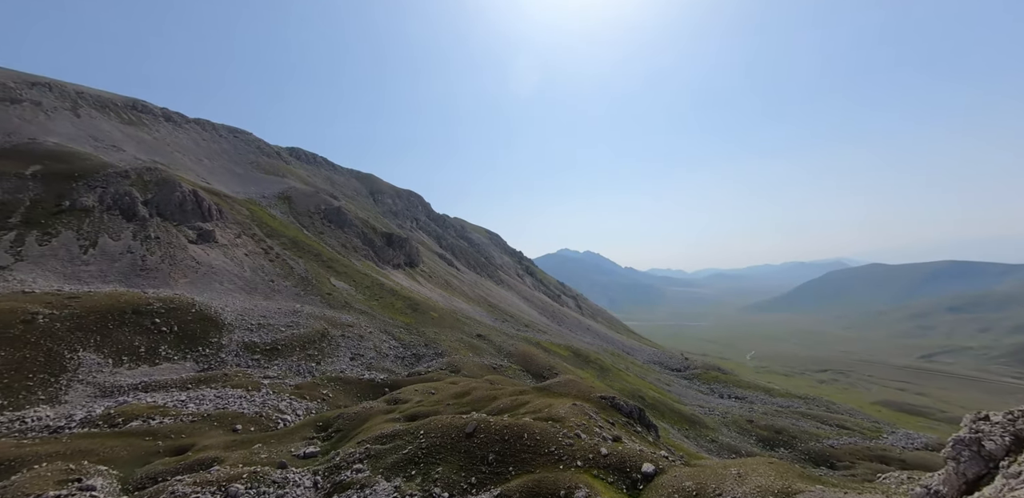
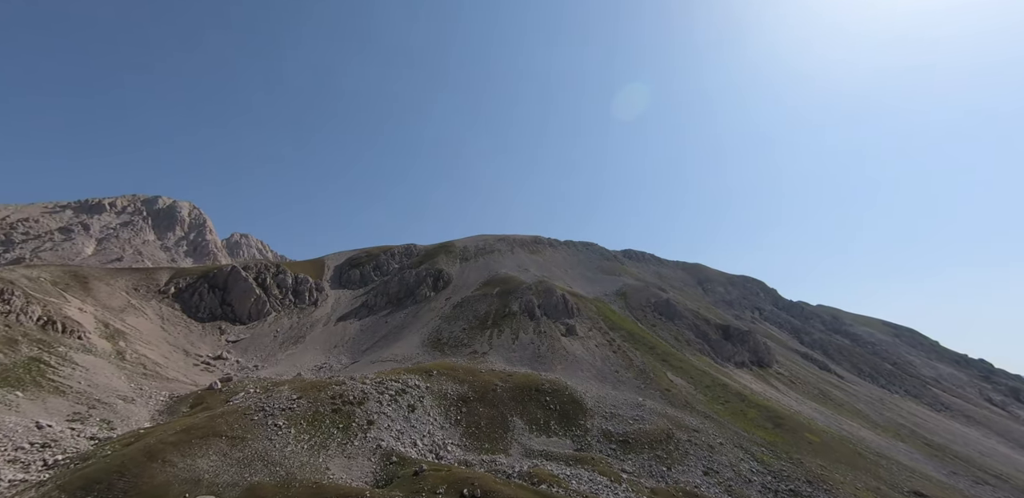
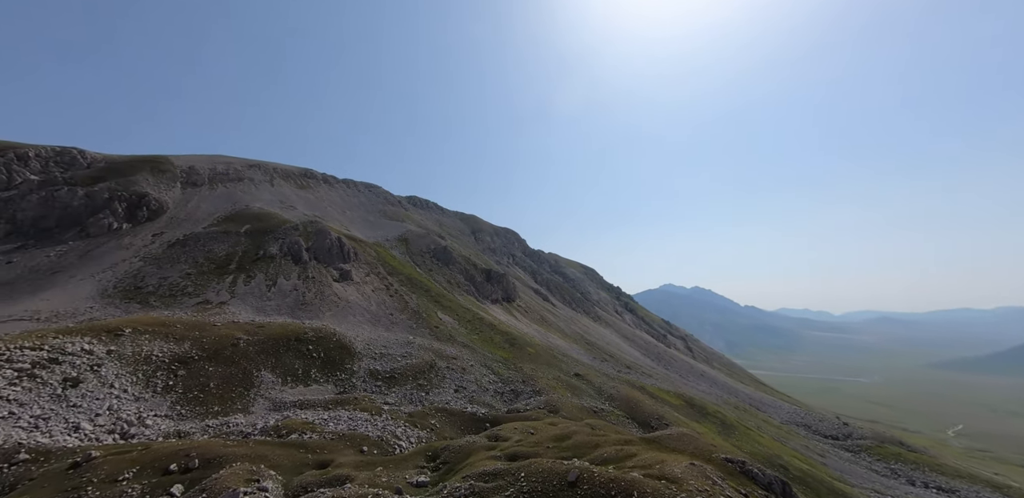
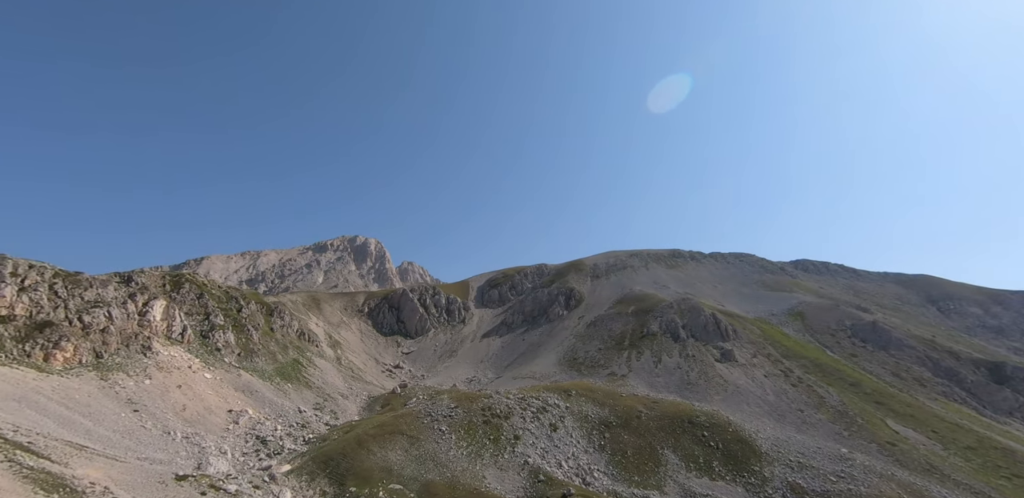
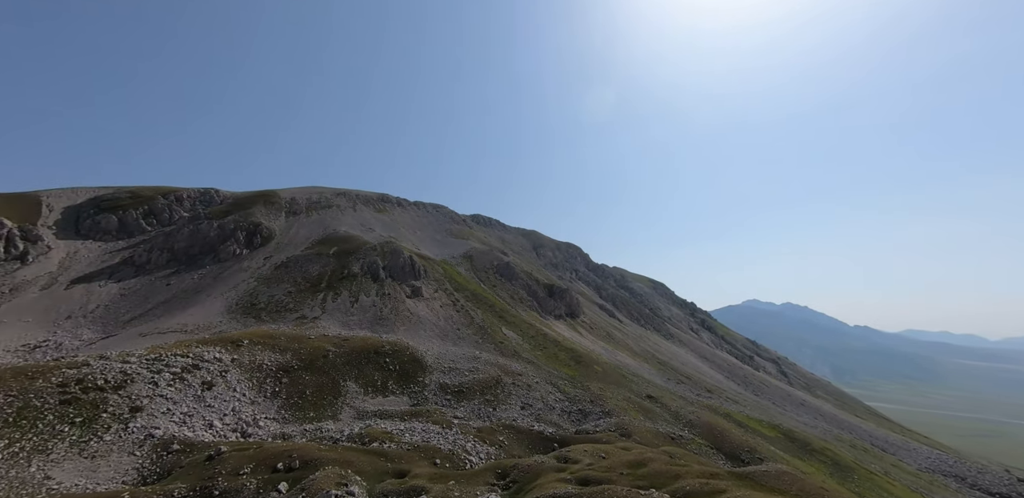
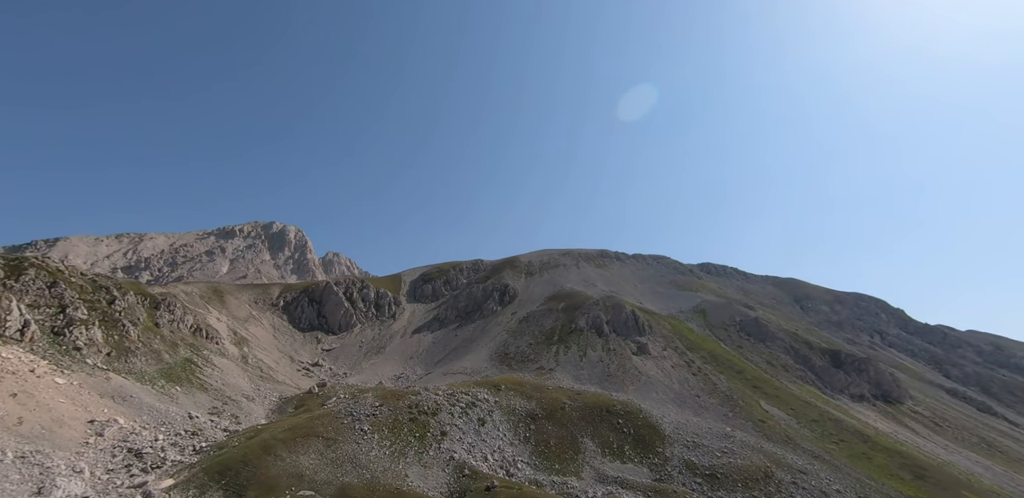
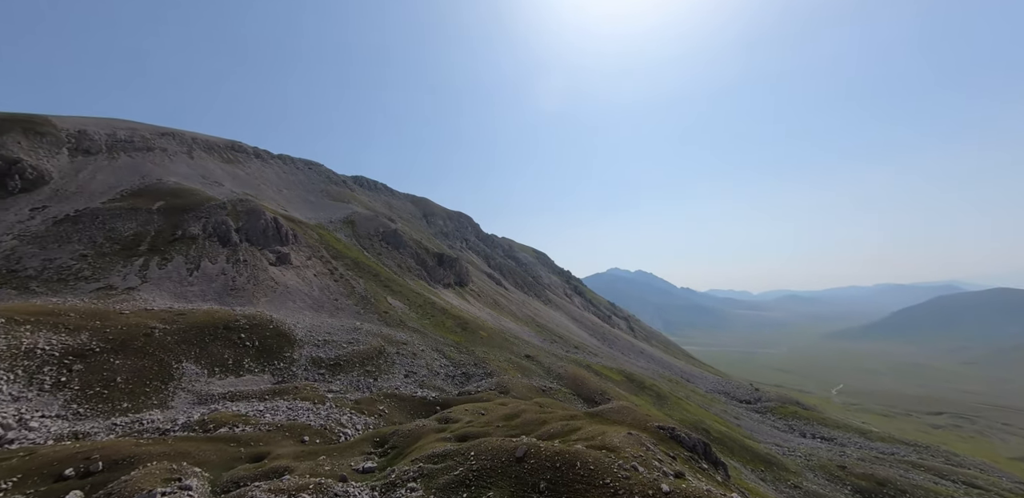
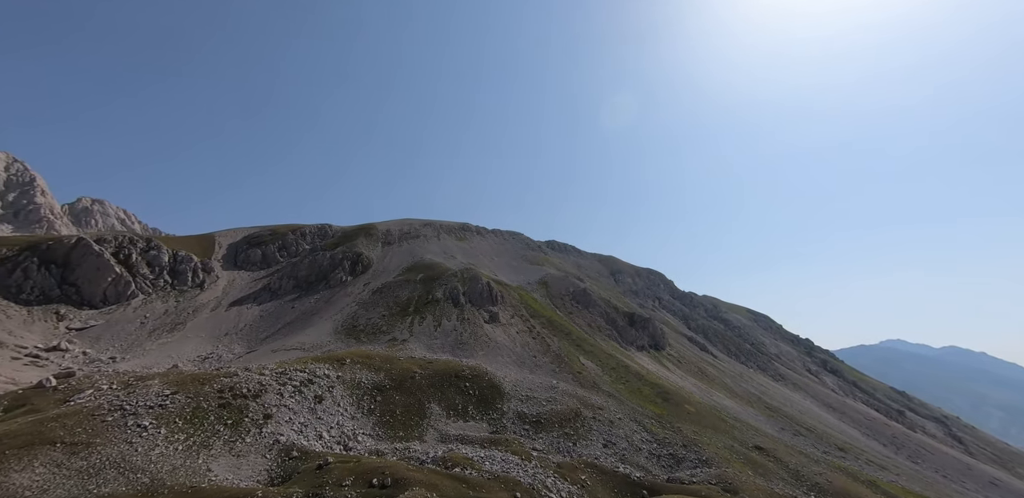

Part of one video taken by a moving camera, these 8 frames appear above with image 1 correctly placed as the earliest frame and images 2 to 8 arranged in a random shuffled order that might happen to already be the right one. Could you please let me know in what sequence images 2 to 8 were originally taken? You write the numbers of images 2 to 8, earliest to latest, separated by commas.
7, 3, 5, 8, 2, 6, 4
